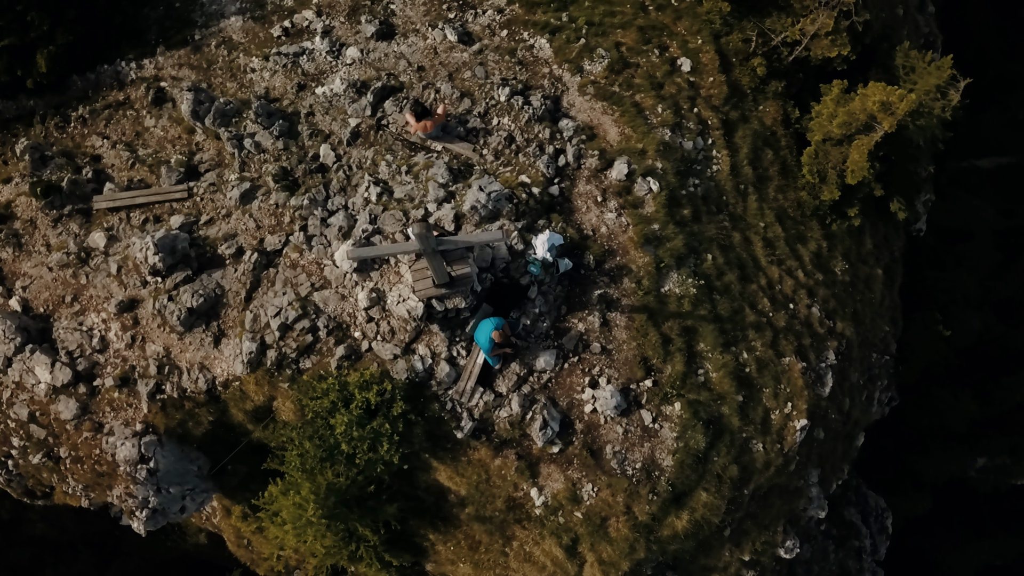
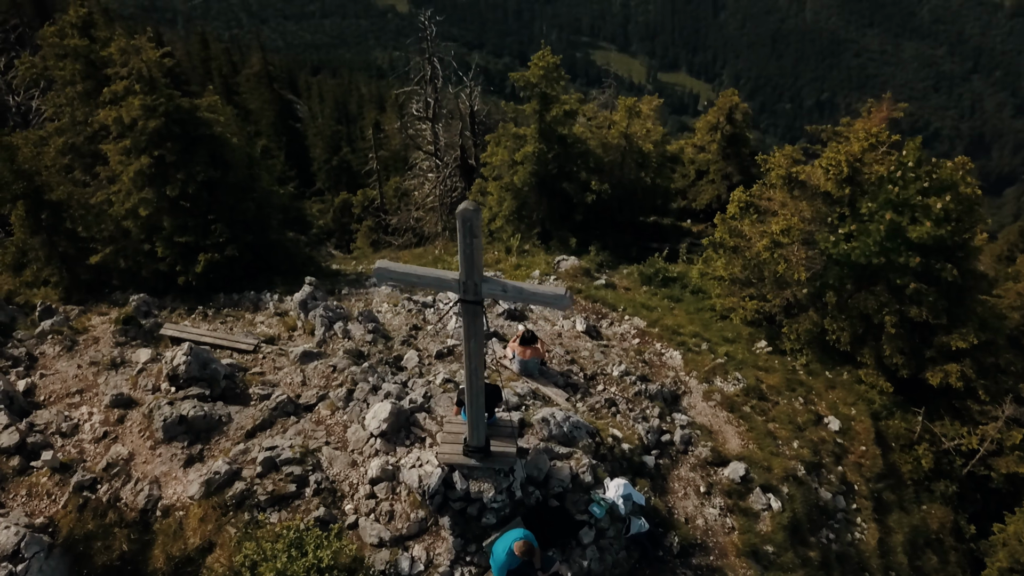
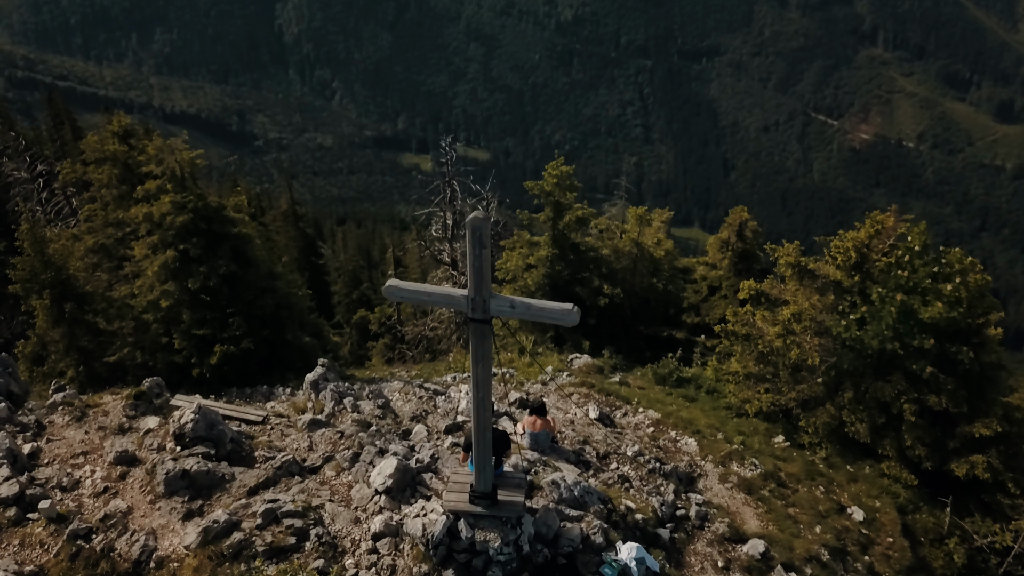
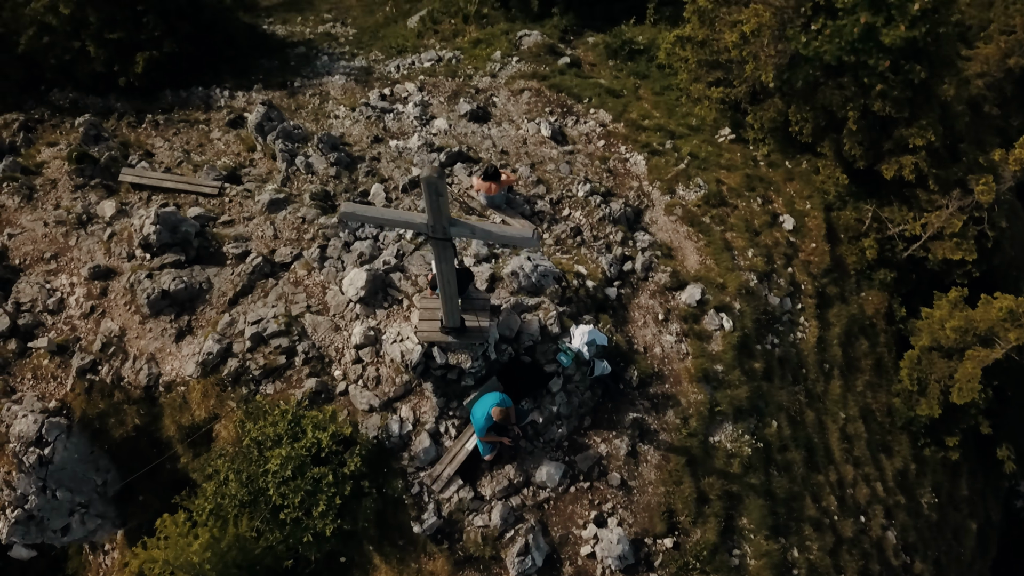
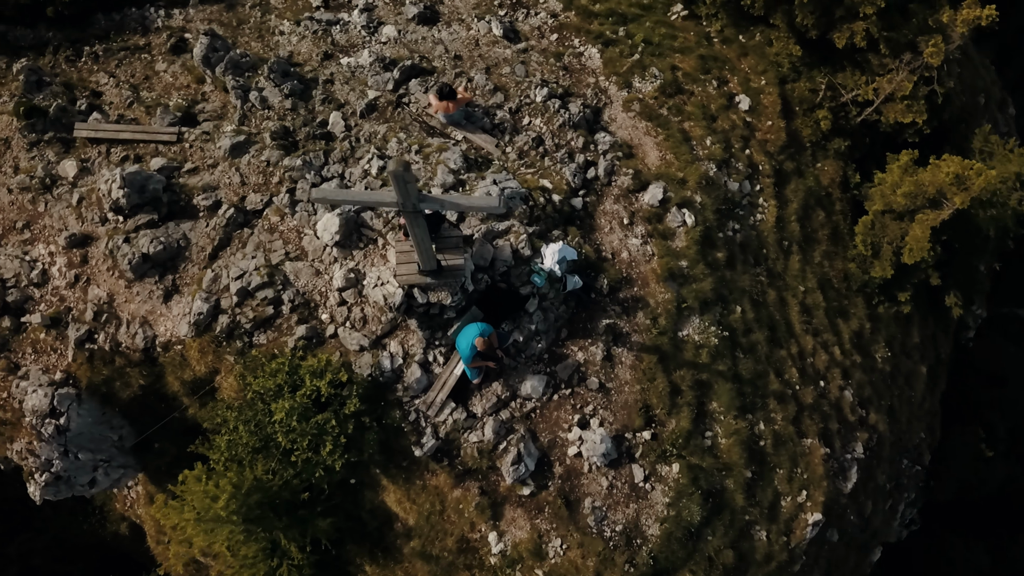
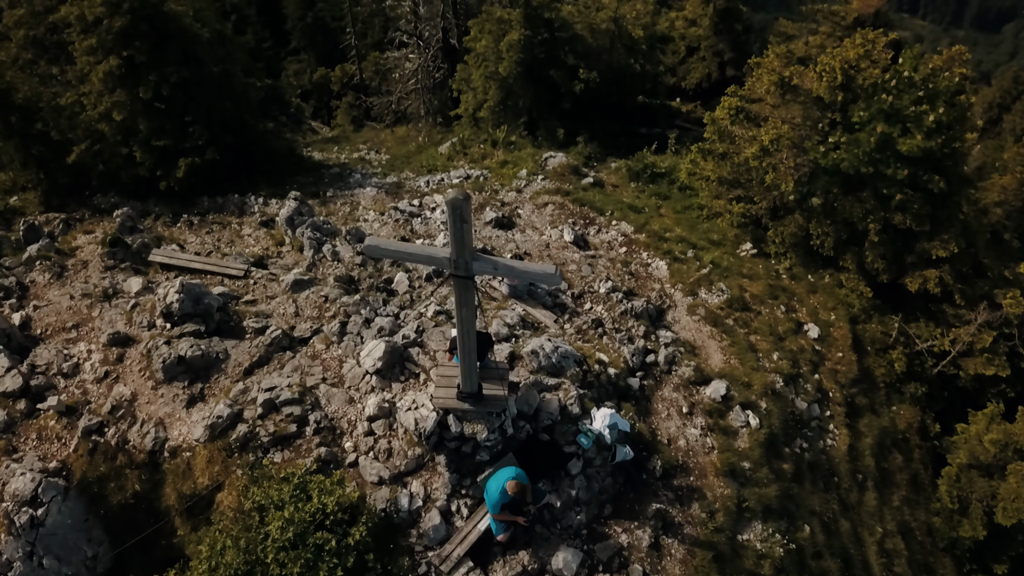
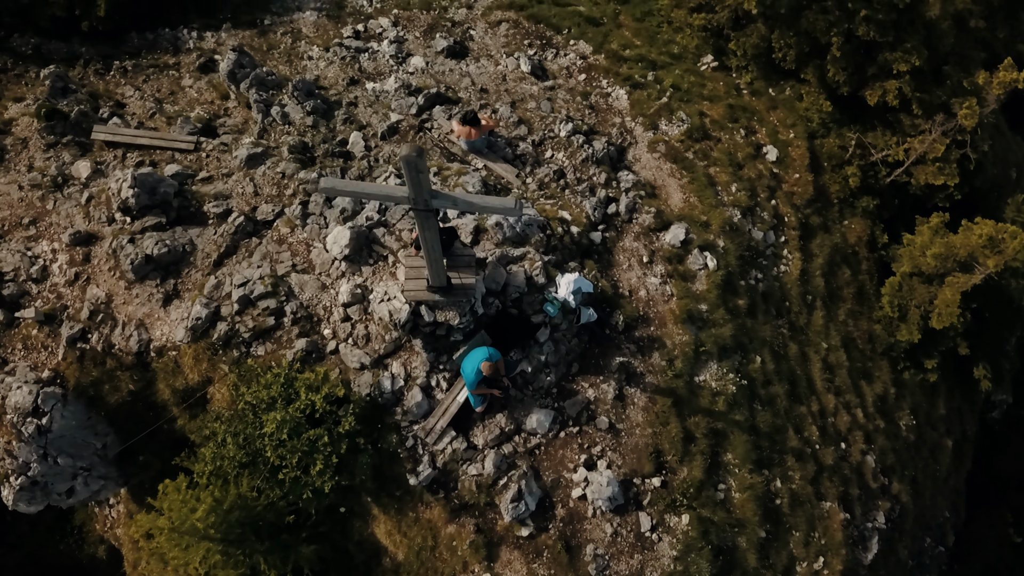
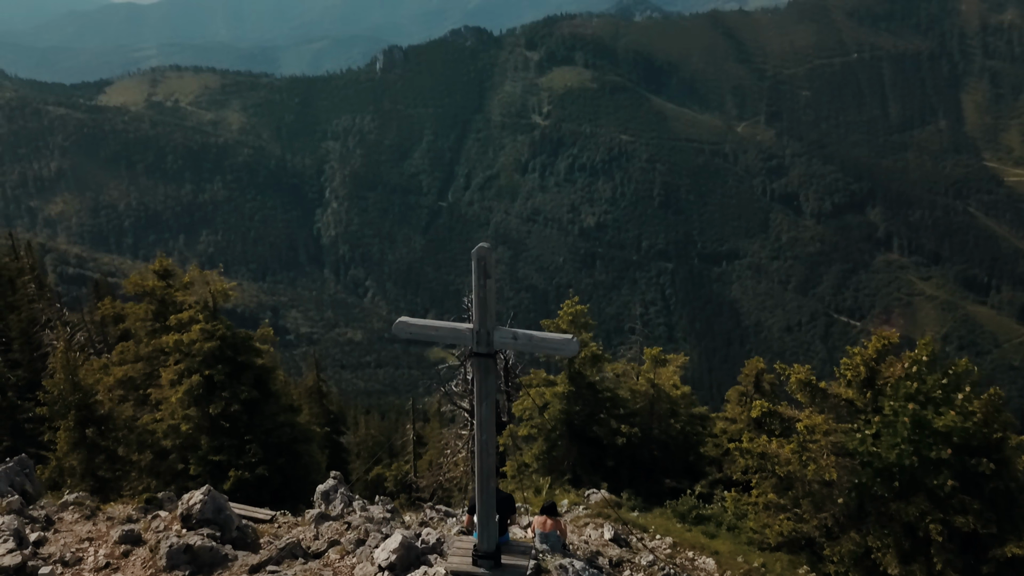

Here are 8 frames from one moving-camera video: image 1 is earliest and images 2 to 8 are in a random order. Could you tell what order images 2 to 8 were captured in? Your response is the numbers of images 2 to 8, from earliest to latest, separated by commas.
5, 7, 4, 6, 2, 3, 8
